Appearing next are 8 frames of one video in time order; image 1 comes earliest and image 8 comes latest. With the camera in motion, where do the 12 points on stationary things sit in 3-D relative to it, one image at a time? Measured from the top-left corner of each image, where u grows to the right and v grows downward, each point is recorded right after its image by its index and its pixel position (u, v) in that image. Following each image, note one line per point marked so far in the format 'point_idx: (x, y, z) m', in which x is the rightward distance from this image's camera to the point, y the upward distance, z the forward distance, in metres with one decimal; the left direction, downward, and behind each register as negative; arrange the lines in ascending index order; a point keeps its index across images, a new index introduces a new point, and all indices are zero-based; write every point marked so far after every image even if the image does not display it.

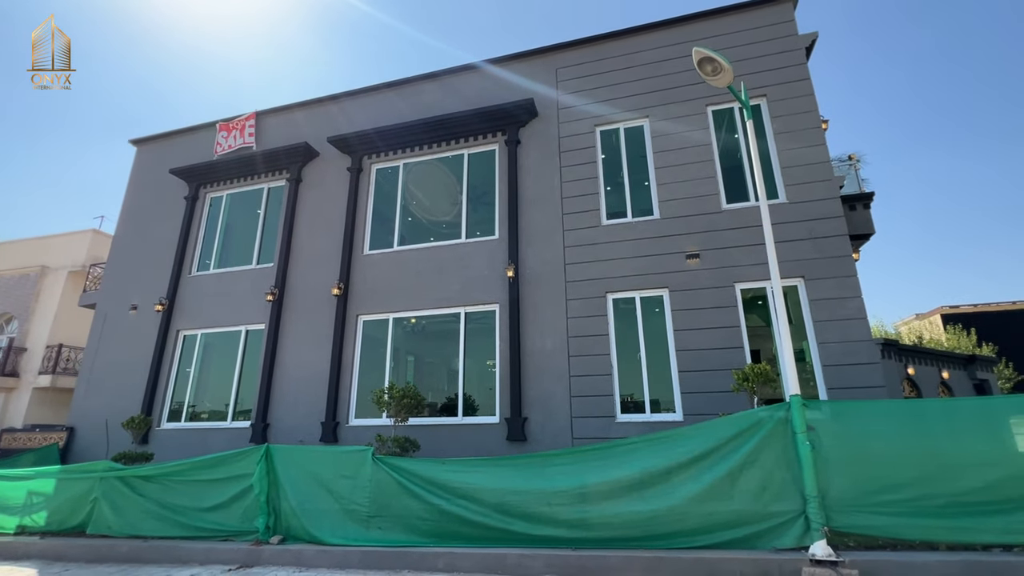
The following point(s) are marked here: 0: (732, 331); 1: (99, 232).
0: (+3.4, -0.7, +7.3) m
1: (-12.7, +1.7, +14.4) m
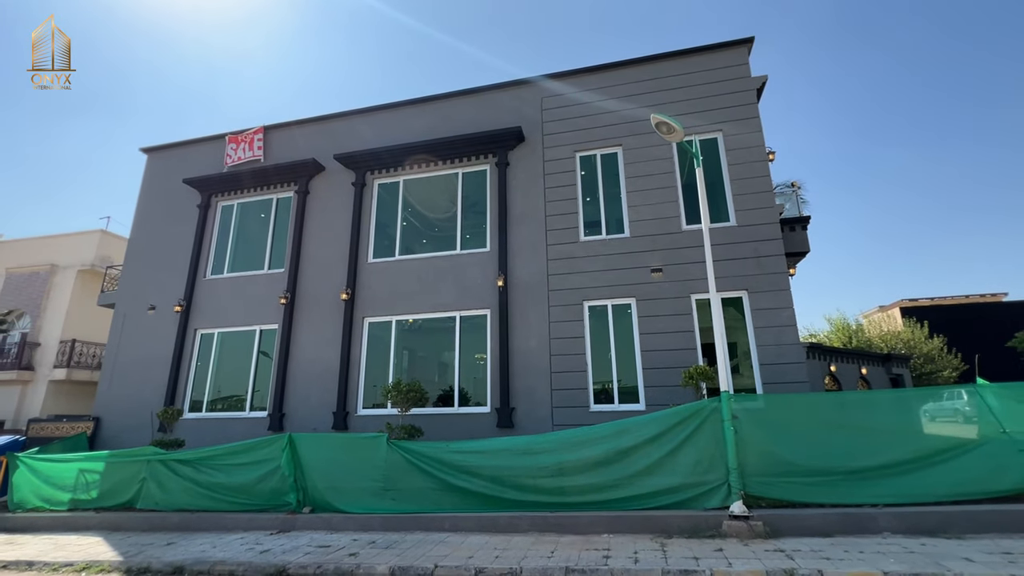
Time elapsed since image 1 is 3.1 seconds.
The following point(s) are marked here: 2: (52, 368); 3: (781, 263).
0: (+3.2, -0.9, +8.7) m
1: (-13.1, +1.8, +15.2) m
2: (-13.6, -2.4, +13.9) m
3: (+4.9, +0.4, +8.6) m
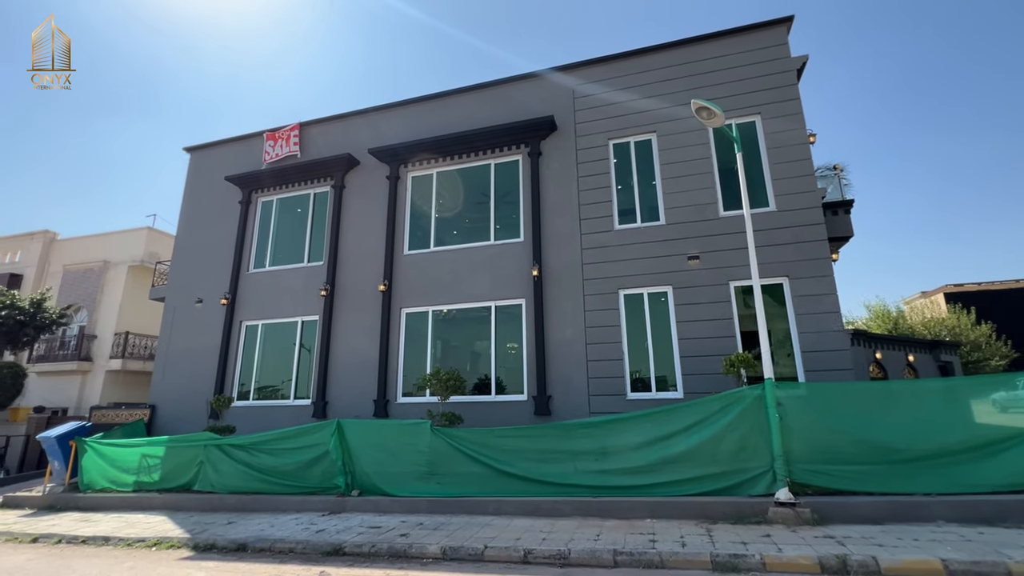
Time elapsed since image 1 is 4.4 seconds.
0: (+3.9, -0.6, +8.6) m
1: (-12.1, +2.0, +15.9) m
2: (-12.7, -2.2, +14.8) m
3: (+5.6, +0.7, +8.4) m
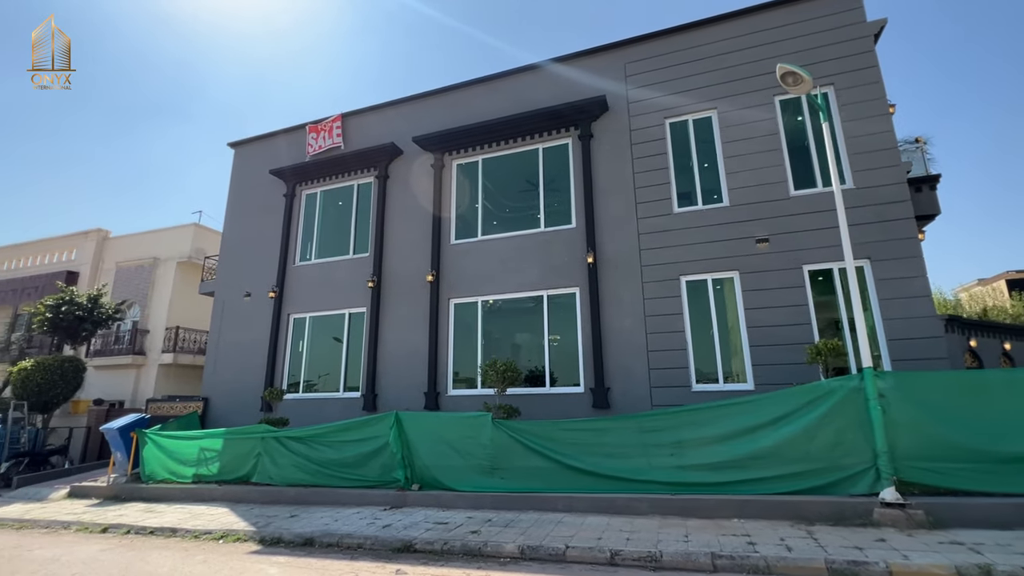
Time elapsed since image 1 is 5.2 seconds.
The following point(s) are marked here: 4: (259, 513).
0: (+4.9, -0.4, +8.0) m
1: (-10.7, +2.1, +16.1) m
2: (-11.3, -2.1, +15.1) m
3: (+6.5, +1.0, +7.7) m
4: (-3.8, -3.4, +7.1) m
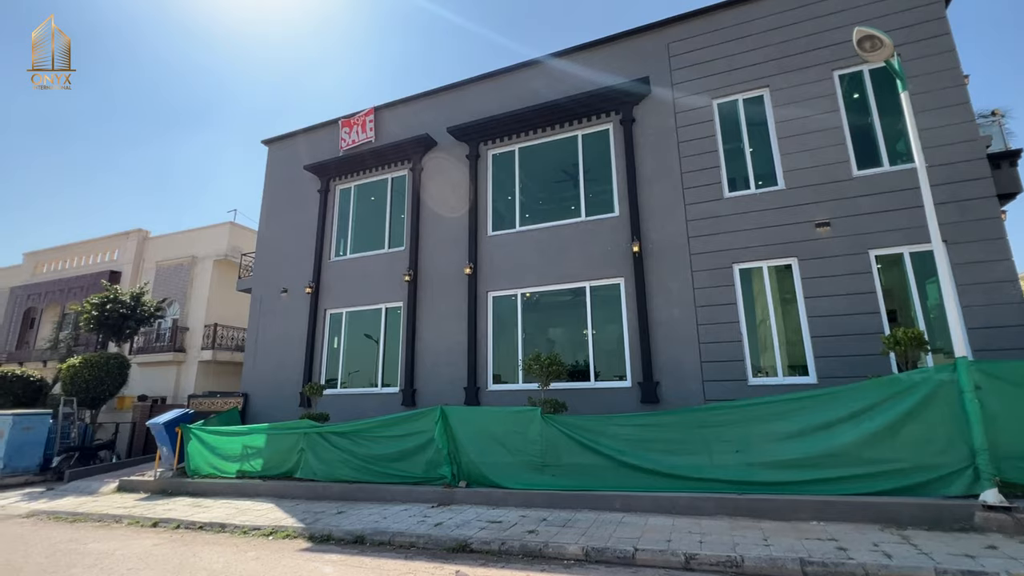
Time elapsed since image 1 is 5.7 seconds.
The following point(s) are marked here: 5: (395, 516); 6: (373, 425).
0: (+5.7, -0.1, +7.5) m
1: (-9.6, +2.2, +16.3) m
2: (-10.2, -2.0, +15.3) m
3: (+7.2, +1.2, +7.1) m
4: (-3.0, -3.3, +7.0) m
5: (-1.6, -3.0, +6.3) m
6: (-2.3, -2.2, +7.6) m
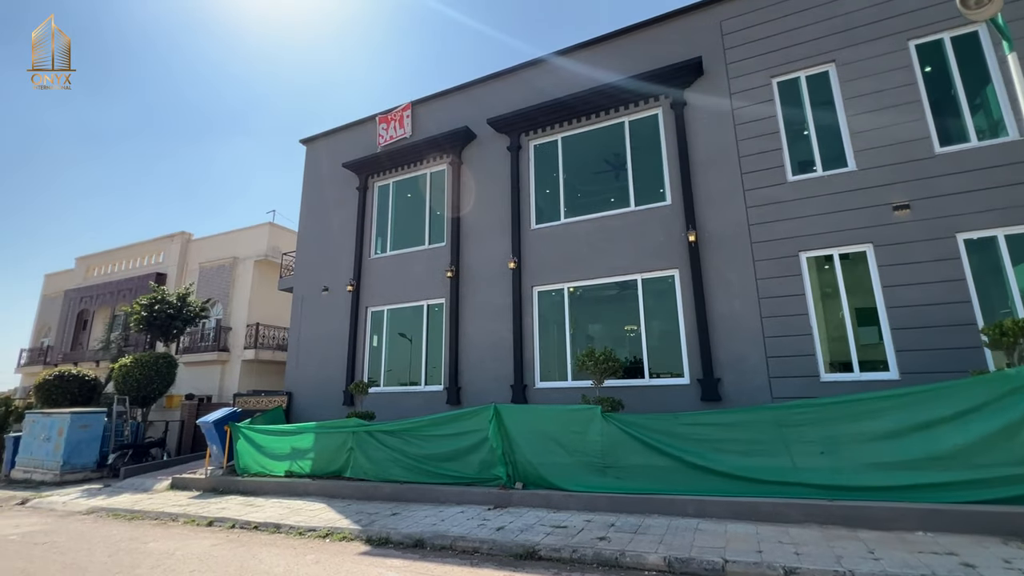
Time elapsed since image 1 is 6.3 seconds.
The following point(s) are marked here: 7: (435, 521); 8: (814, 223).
0: (+6.5, 0.0, +6.9) m
1: (-8.4, +2.2, +16.5) m
2: (-8.9, -2.0, +15.5) m
3: (+8.0, +1.4, +6.3) m
4: (-2.2, -3.2, +6.8) m
5: (-0.8, -2.9, +6.0) m
6: (-1.4, -2.2, +7.4) m
7: (-1.0, -3.0, +6.0) m
8: (+5.0, +1.1, +7.8) m
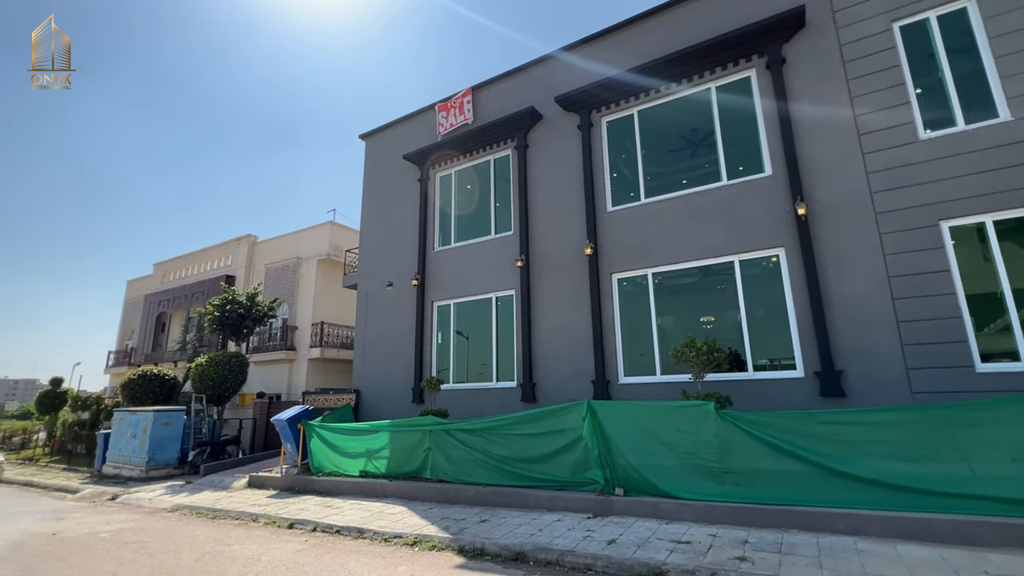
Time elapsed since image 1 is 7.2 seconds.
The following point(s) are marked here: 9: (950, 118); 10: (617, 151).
0: (+7.6, +0.4, +5.5) m
1: (-6.2, +2.3, +16.5) m
2: (-6.8, -2.0, +15.6) m
3: (+9.1, +1.9, +4.9) m
4: (-0.9, -3.0, +6.3) m
5: (+0.4, -2.7, +5.4) m
6: (-0.1, -2.0, +6.9) m
7: (+0.2, -2.8, +5.4) m
8: (+6.3, +1.4, +6.6) m
9: (+6.4, +2.5, +6.9) m
10: (+2.1, +2.8, +9.6) m
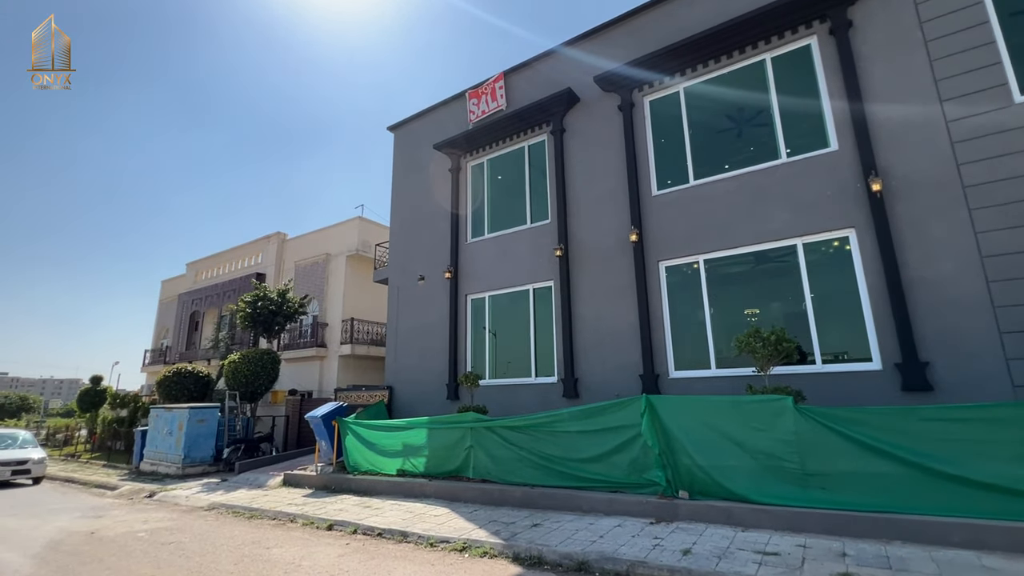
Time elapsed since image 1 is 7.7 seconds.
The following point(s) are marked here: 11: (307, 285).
0: (+8.2, +0.7, +4.7) m
1: (-5.2, +2.4, +16.3) m
2: (-5.7, -1.9, +15.5) m
3: (+9.6, +2.1, +4.0) m
4: (-0.3, -2.9, +5.9) m
5: (+1.0, -2.6, +4.9) m
6: (+0.6, -1.8, +6.4) m
7: (+0.8, -2.6, +4.9) m
8: (+6.9, +1.7, +5.9) m
9: (+7.0, +2.7, +6.1) m
10: (+2.9, +3.0, +9.0) m
11: (-7.5, +0.1, +17.2) m
